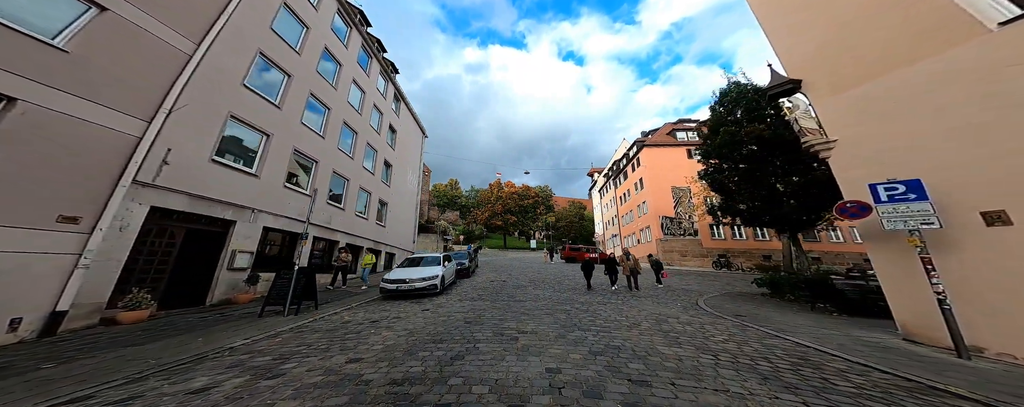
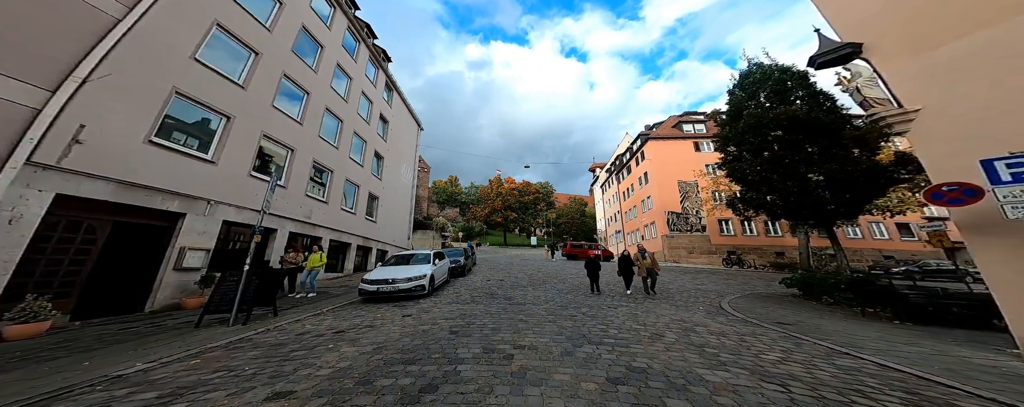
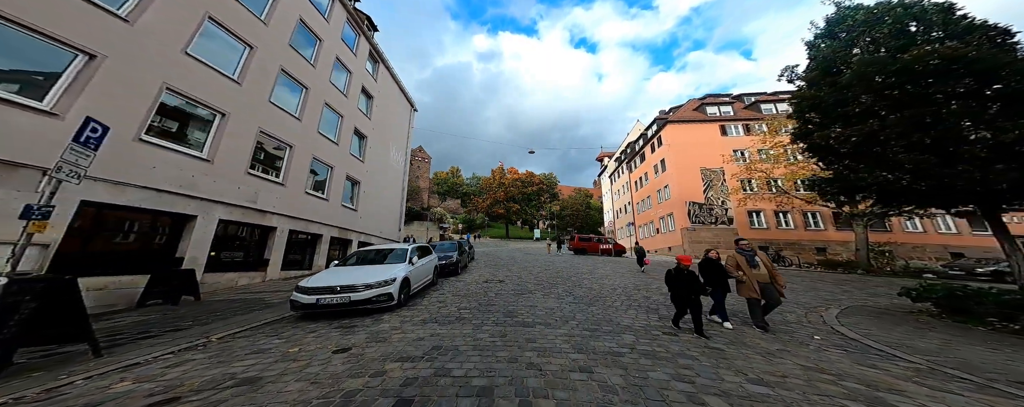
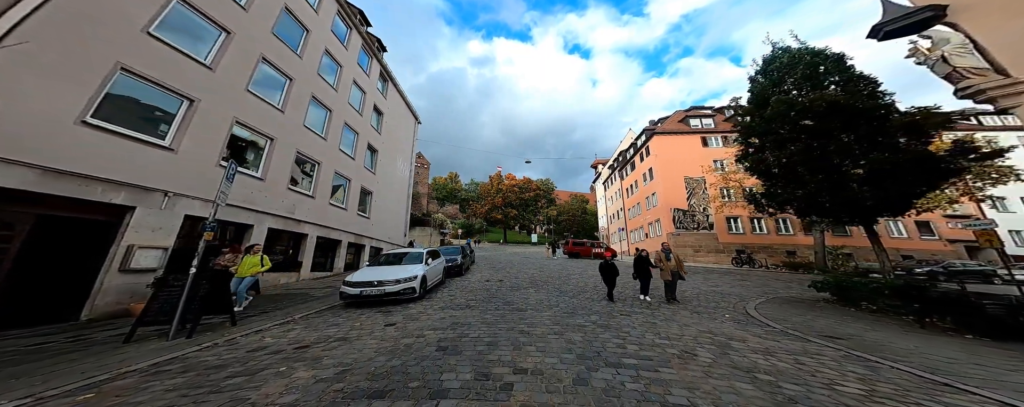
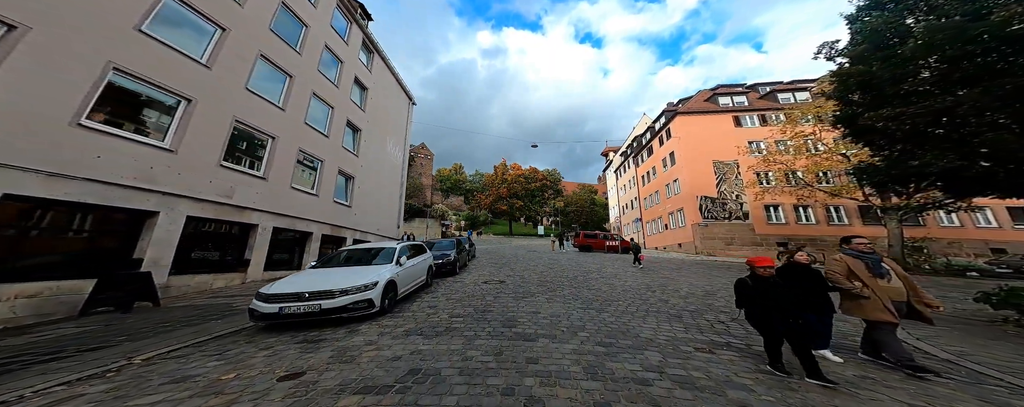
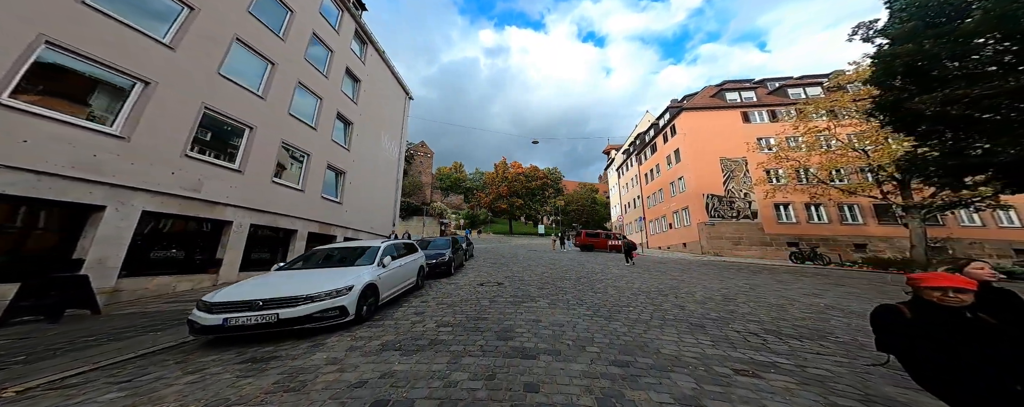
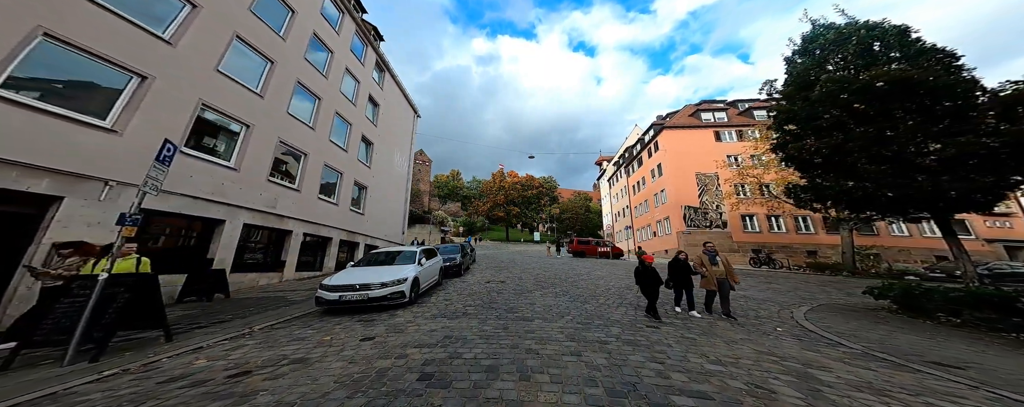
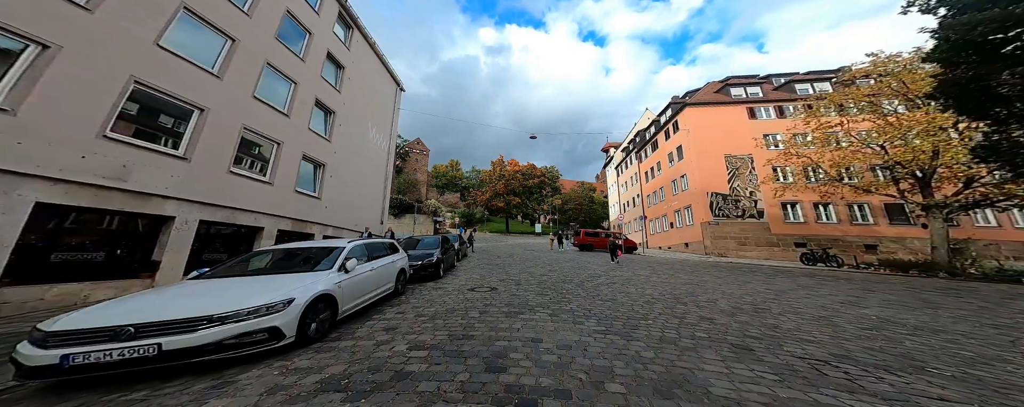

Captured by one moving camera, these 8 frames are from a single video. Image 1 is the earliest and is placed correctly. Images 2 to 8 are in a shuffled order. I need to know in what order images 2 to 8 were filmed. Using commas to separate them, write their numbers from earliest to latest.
2, 4, 7, 3, 5, 6, 8
